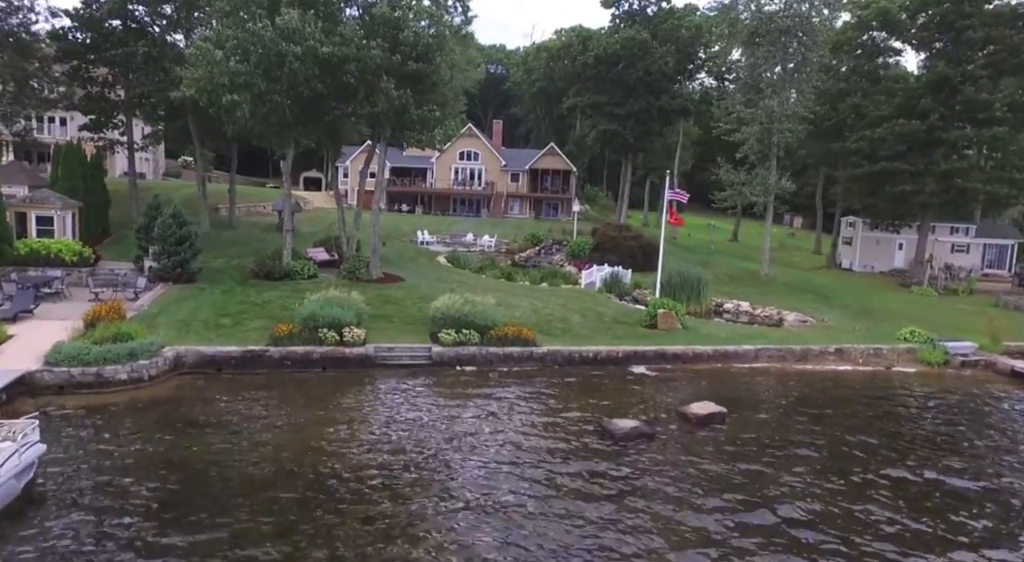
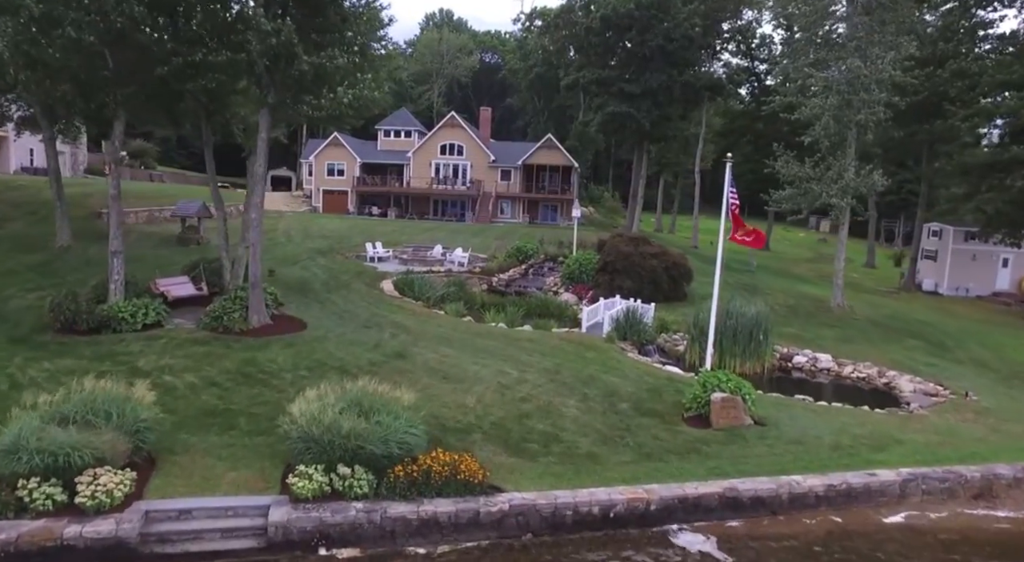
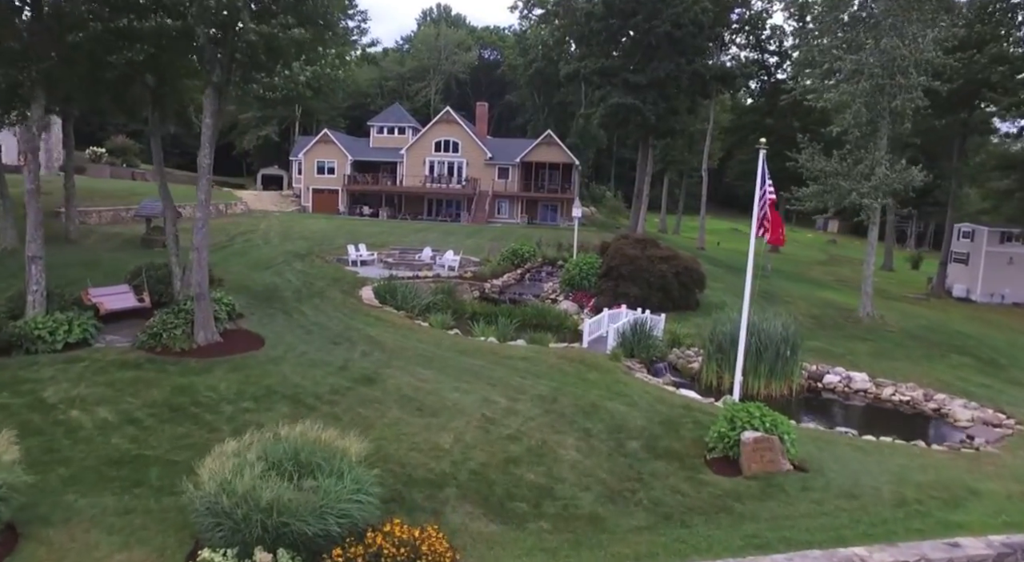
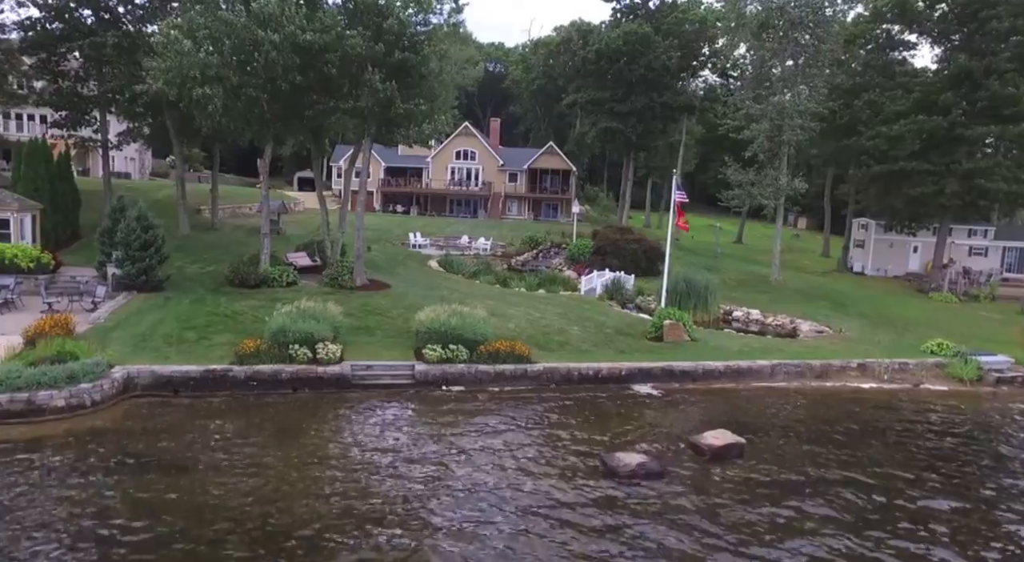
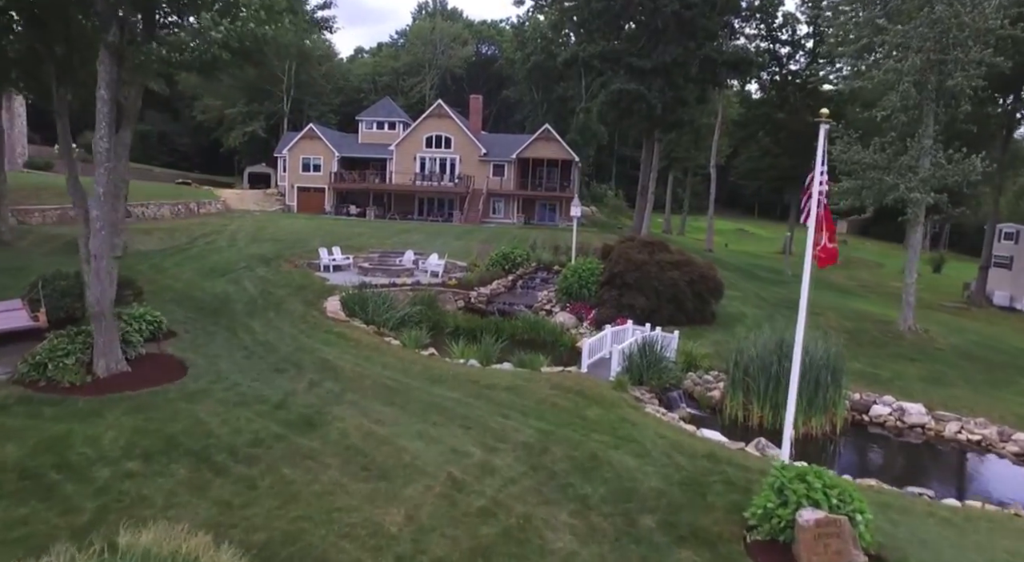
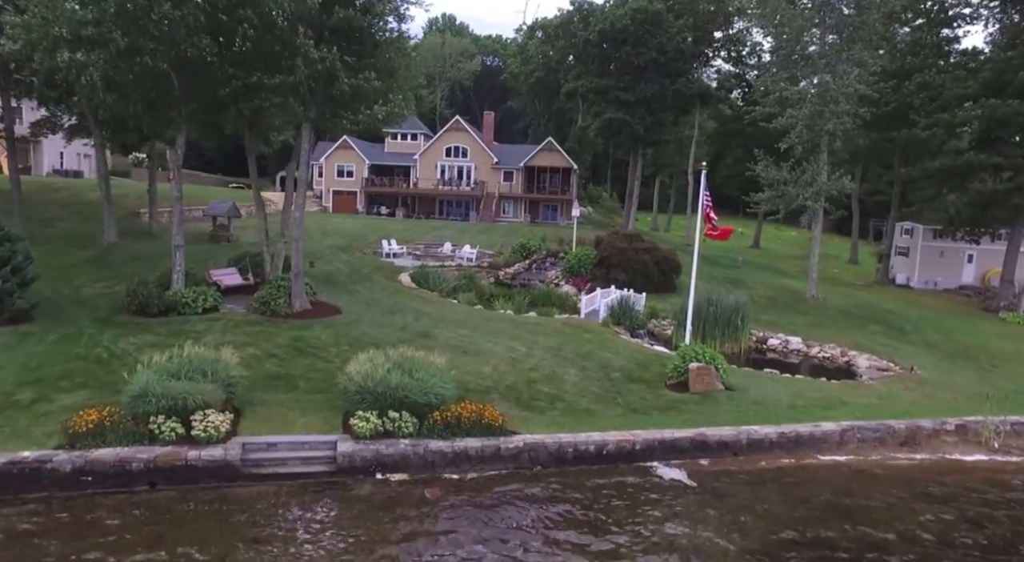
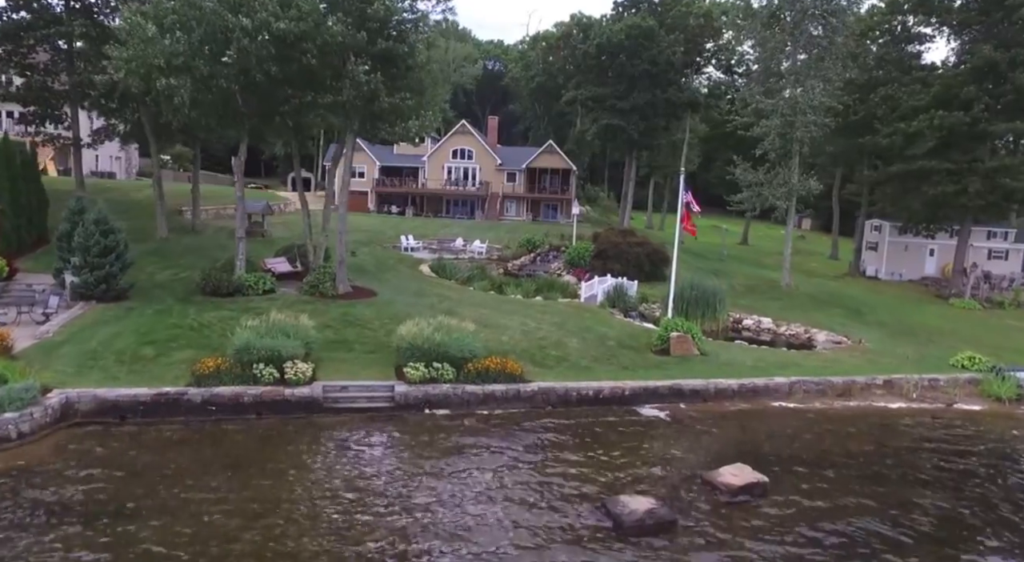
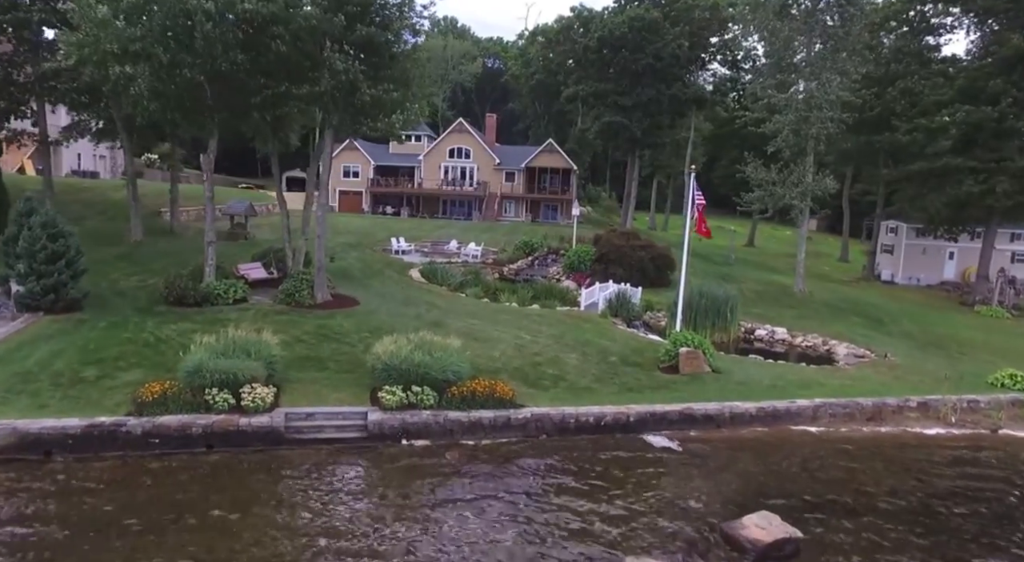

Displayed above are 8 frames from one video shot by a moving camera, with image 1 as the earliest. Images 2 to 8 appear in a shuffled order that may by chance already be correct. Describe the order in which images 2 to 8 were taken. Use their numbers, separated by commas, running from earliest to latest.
4, 7, 8, 6, 2, 3, 5
